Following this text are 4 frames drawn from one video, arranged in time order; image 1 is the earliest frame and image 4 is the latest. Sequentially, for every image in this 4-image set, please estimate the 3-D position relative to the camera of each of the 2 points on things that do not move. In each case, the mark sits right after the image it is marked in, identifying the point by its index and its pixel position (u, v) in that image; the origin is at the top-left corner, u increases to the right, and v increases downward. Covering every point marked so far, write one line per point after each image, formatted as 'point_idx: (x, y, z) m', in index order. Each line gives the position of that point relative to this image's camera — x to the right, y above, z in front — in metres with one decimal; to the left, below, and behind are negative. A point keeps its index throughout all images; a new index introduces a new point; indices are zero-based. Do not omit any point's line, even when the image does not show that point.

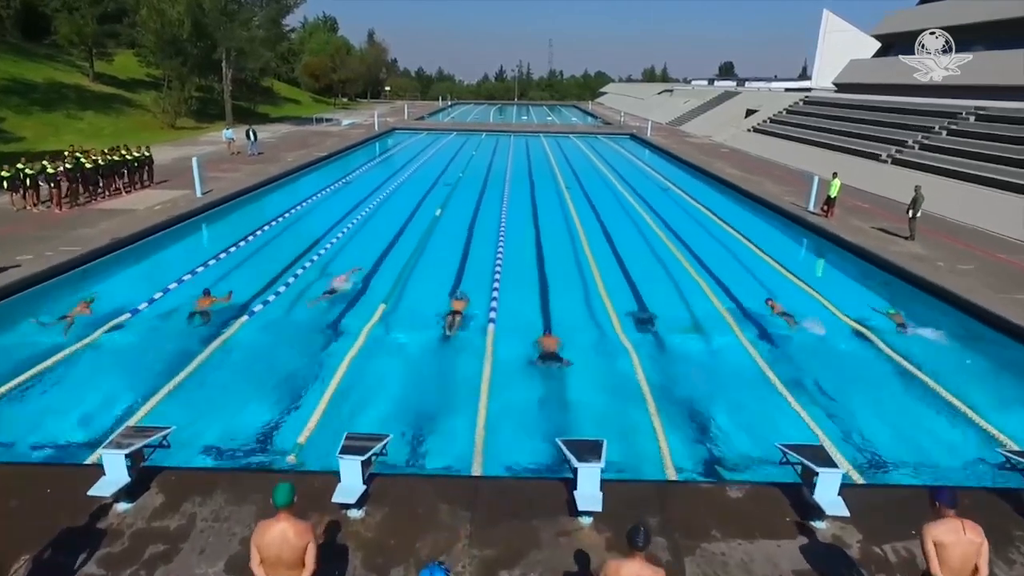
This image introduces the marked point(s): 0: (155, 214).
0: (-6.8, +1.4, +13.1) m
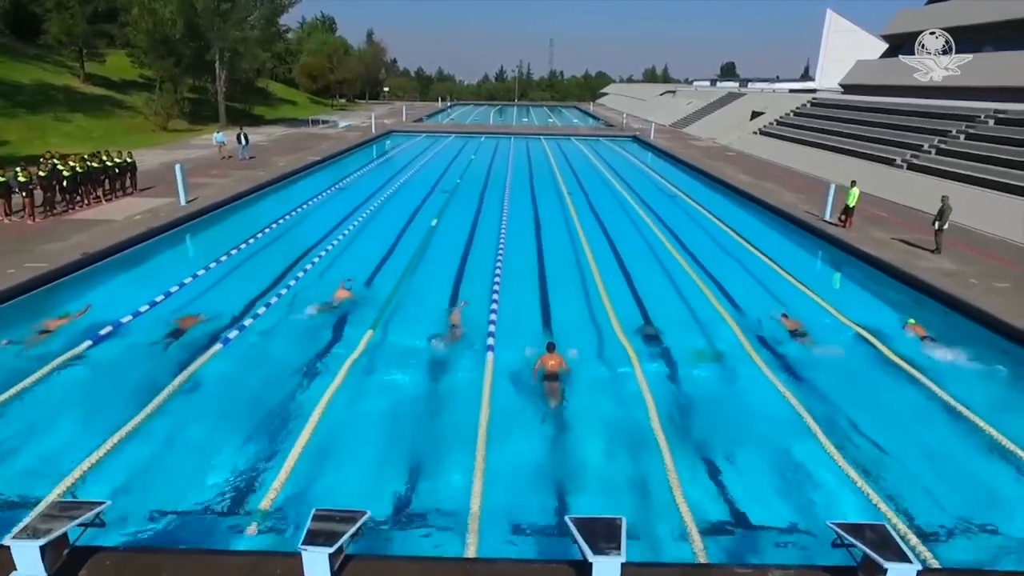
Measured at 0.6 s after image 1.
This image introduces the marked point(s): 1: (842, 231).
0: (-6.8, +1.1, +12.4) m
1: (+6.3, +1.1, +13.1) m
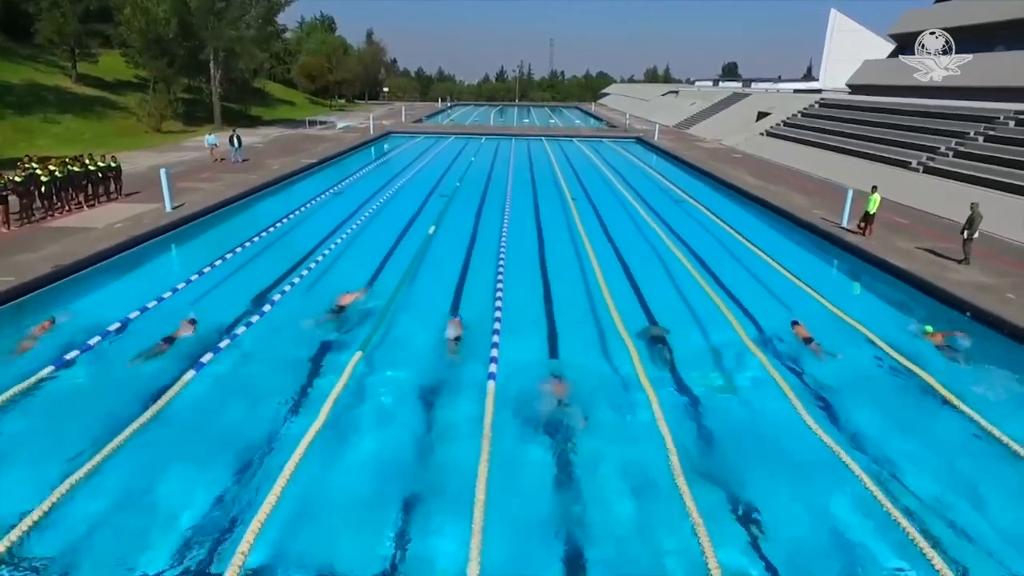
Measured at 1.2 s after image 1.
0: (-6.7, +0.9, +11.8) m
1: (+6.3, +0.9, +12.5) m
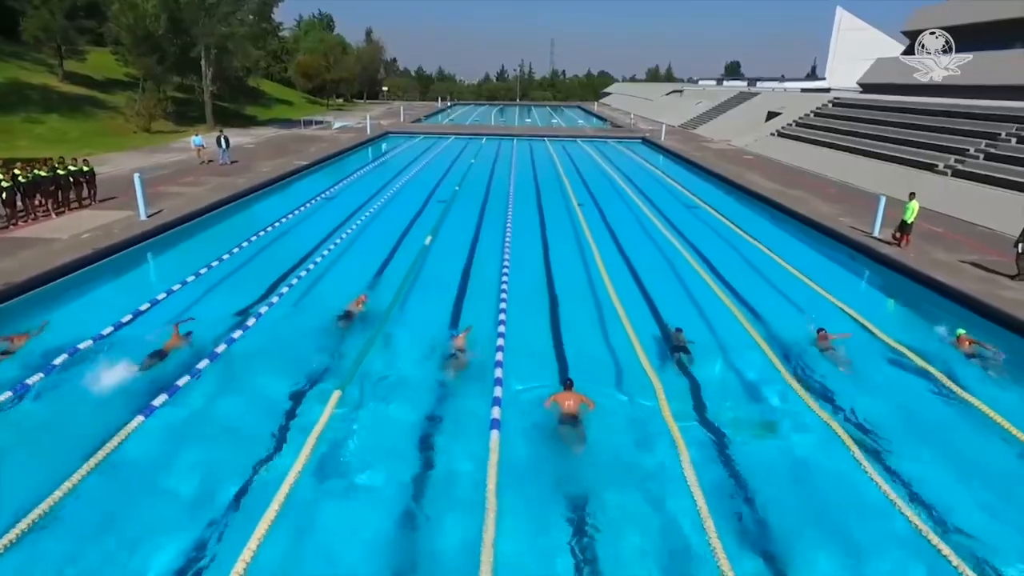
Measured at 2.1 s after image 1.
0: (-6.7, +0.7, +10.8) m
1: (+6.4, +0.6, +11.5) m
